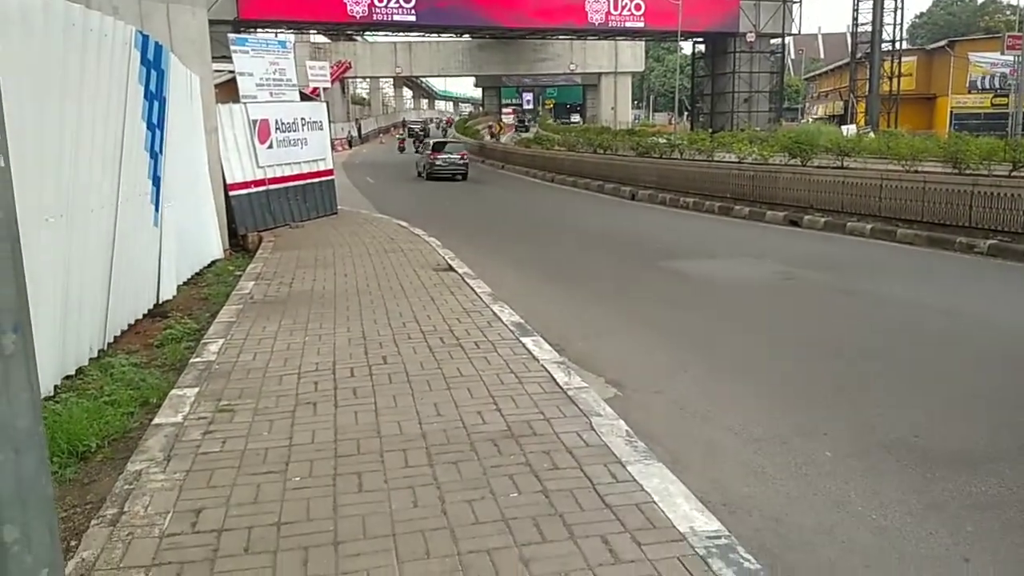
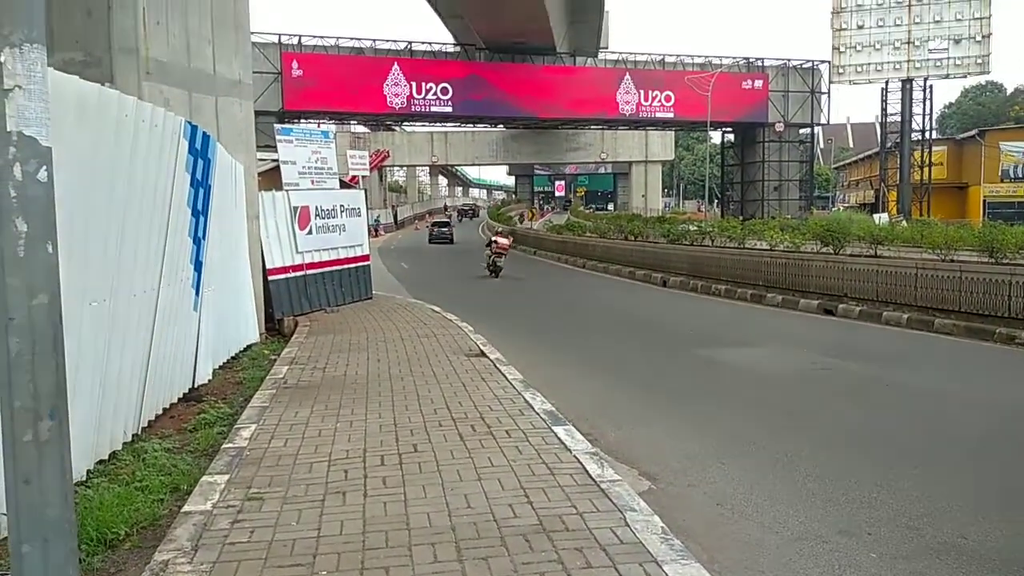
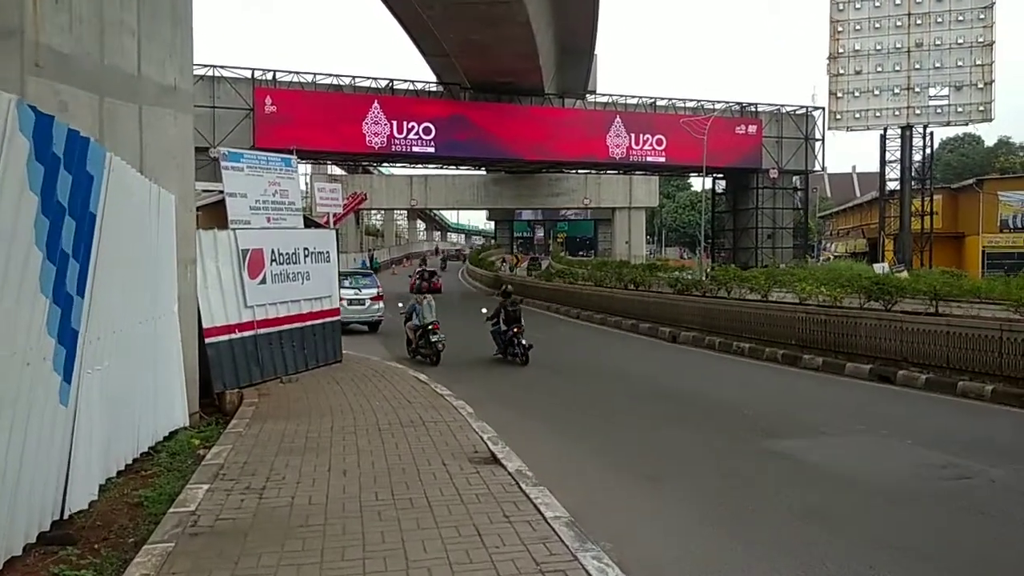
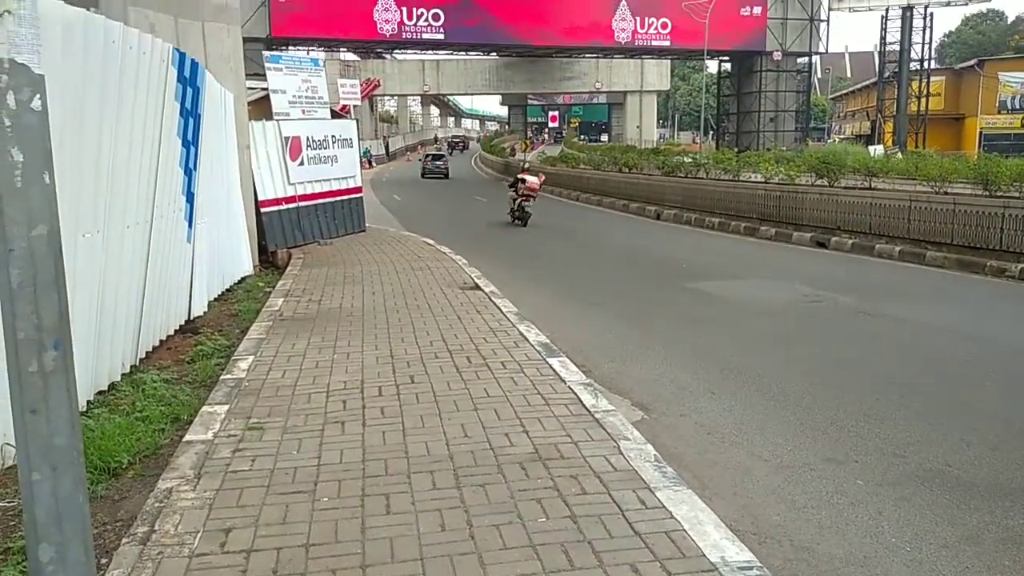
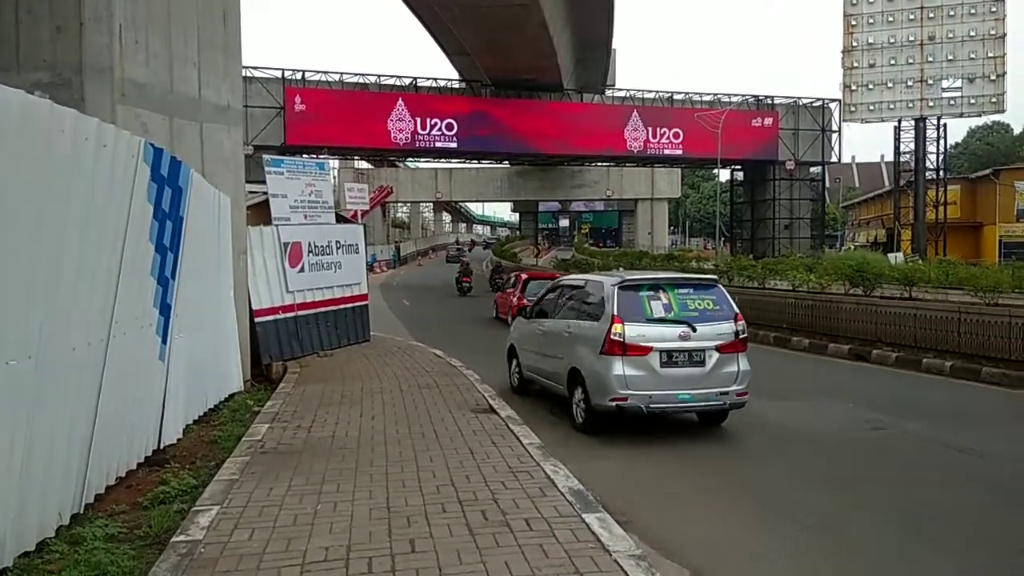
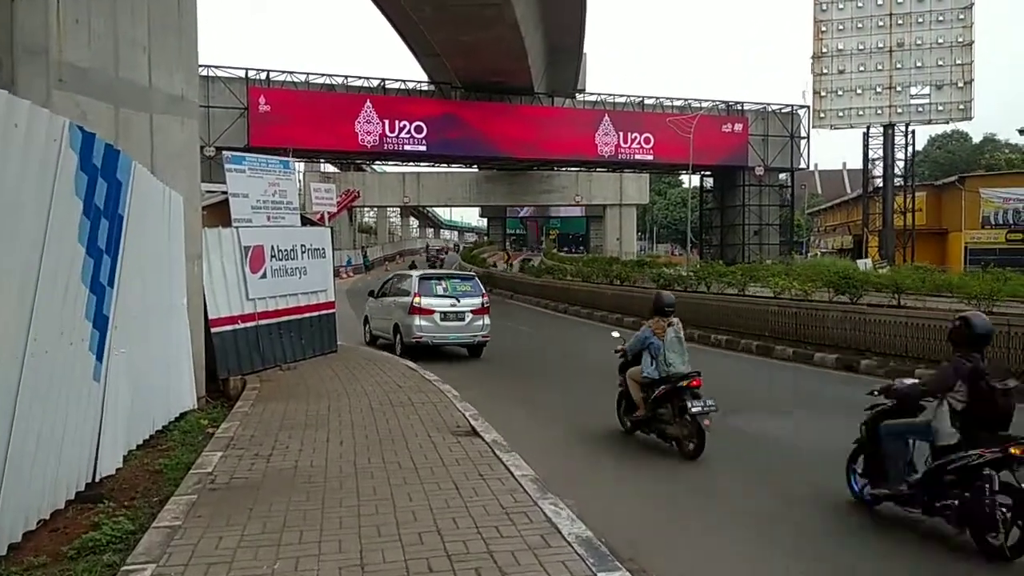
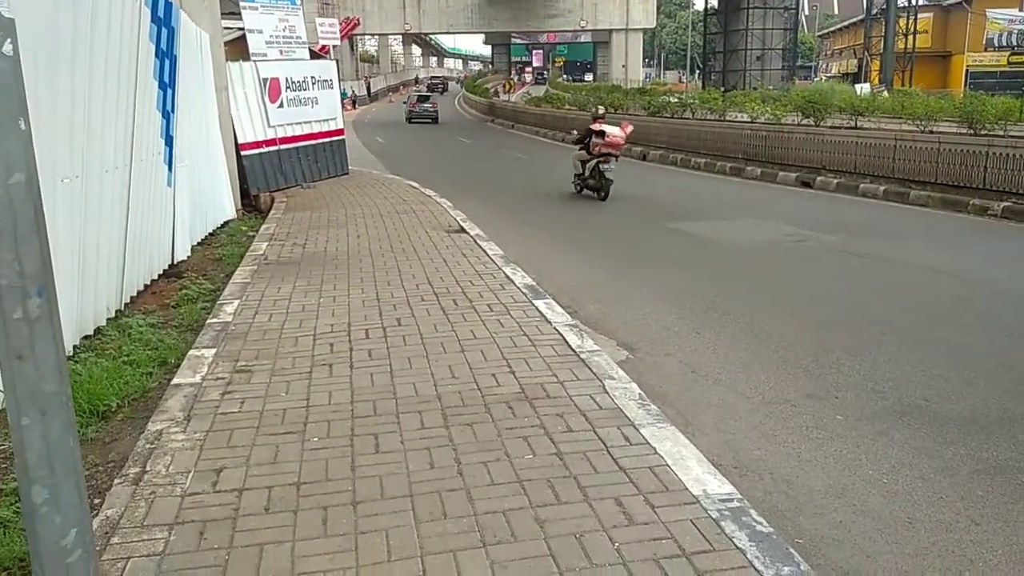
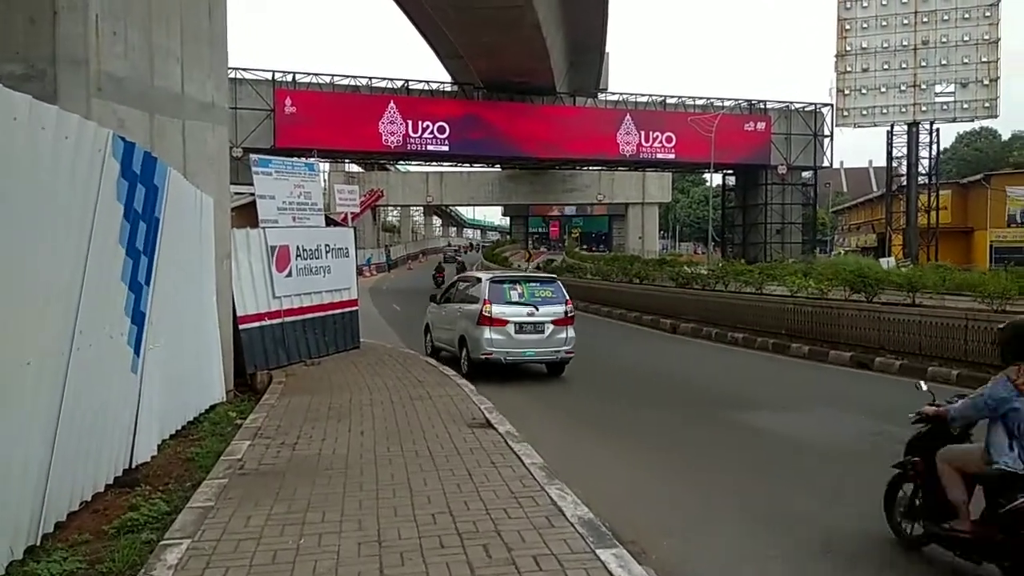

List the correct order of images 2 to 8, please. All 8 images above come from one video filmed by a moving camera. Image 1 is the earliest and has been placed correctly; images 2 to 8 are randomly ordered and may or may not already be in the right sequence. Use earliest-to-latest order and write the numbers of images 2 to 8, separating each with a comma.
7, 4, 2, 5, 8, 6, 3
